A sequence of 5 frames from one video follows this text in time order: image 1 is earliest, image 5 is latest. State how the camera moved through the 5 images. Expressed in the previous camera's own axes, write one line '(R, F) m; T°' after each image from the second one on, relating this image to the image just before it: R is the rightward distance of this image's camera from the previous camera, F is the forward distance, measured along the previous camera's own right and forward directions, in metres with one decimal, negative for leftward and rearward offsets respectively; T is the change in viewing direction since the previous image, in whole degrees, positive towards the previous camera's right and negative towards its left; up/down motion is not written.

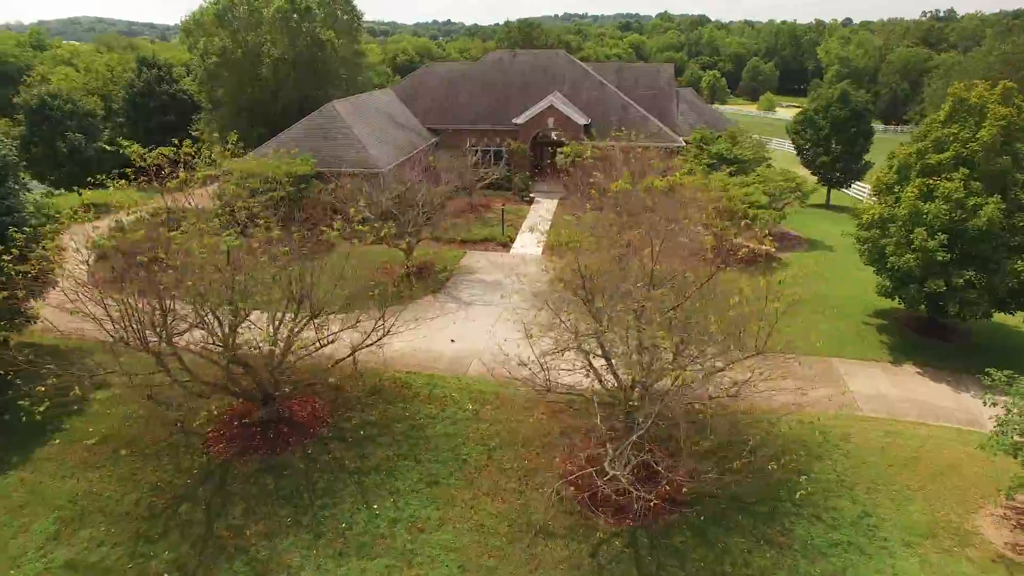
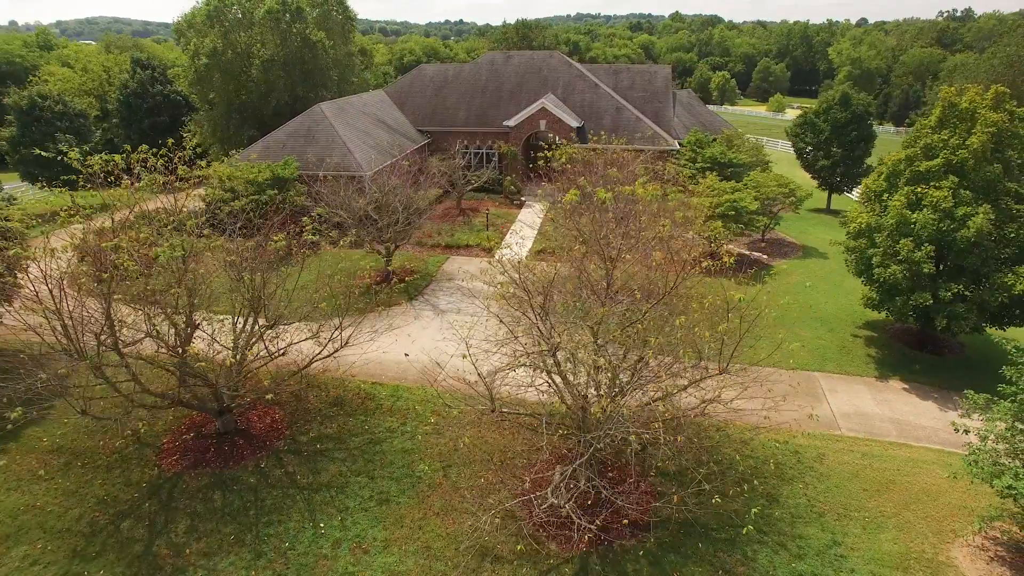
(+0.9, +0.4) m; -1°
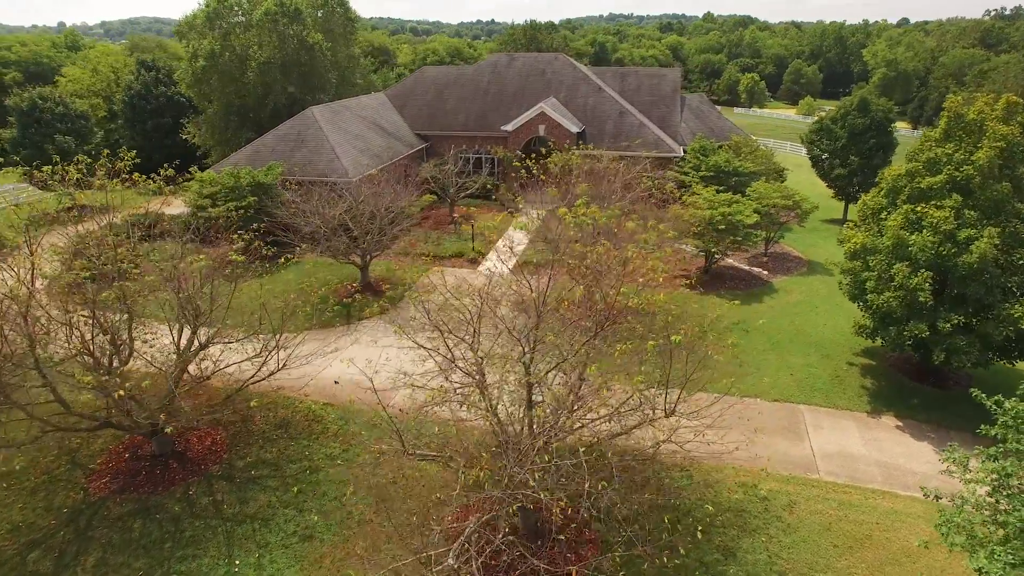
(+1.4, +0.8) m; -3°
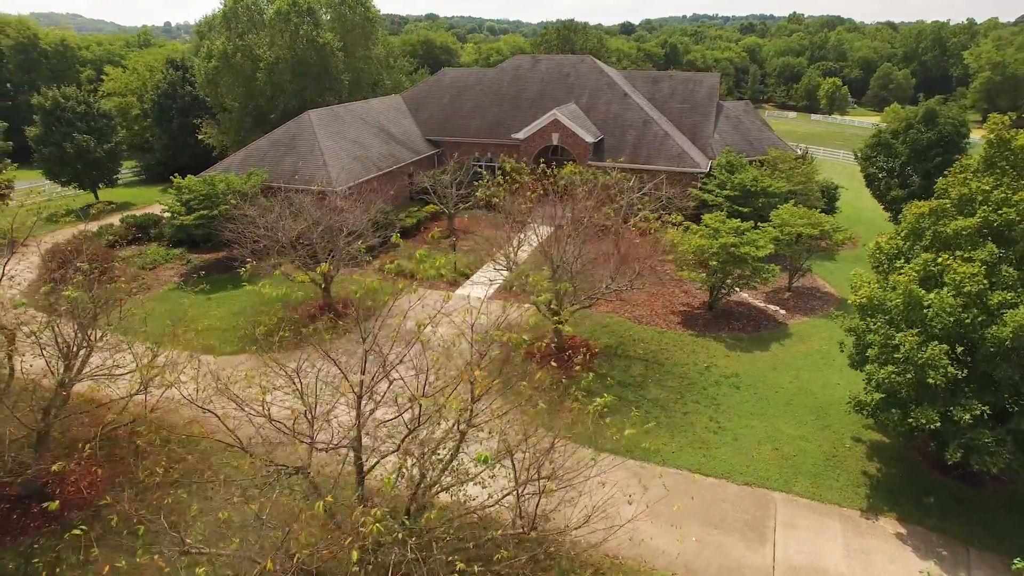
(+2.6, +2.0) m; -7°
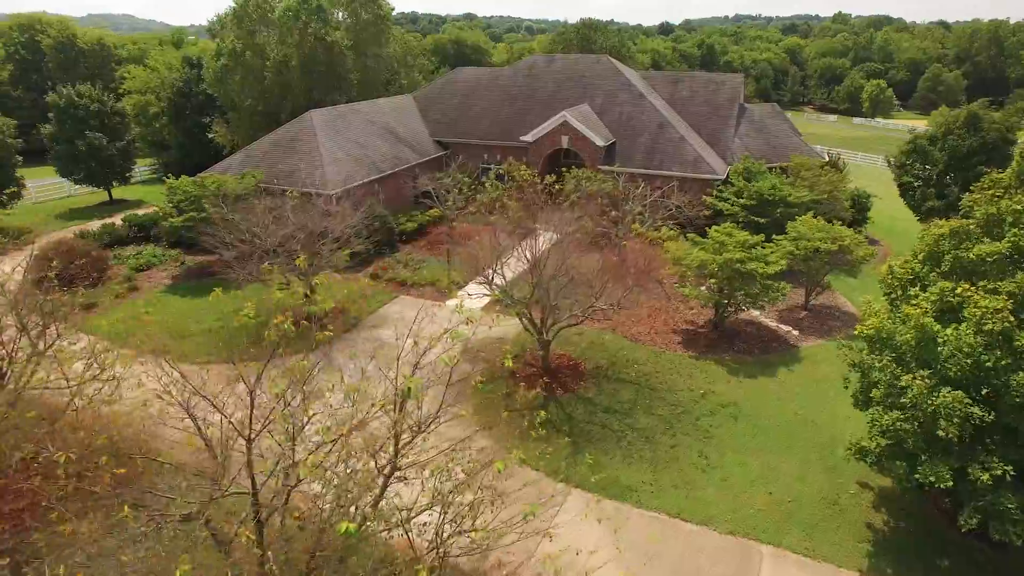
(+1.1, +1.0) m; -3°
